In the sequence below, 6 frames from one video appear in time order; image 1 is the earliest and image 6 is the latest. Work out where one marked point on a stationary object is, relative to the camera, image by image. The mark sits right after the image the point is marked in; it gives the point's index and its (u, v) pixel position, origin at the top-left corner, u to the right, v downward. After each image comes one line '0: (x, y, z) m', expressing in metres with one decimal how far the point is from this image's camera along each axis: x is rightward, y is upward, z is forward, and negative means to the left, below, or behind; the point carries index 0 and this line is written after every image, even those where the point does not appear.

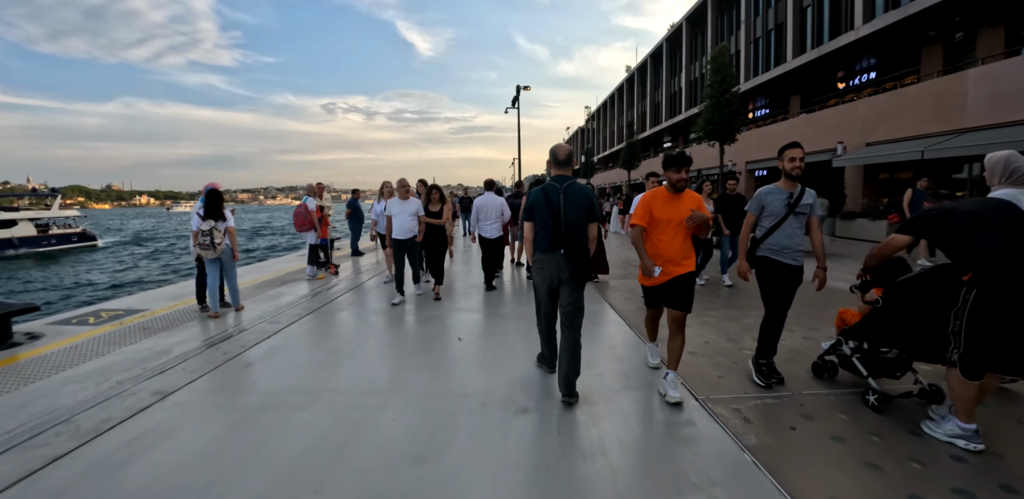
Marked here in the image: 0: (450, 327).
0: (-0.7, -0.9, +4.7) m
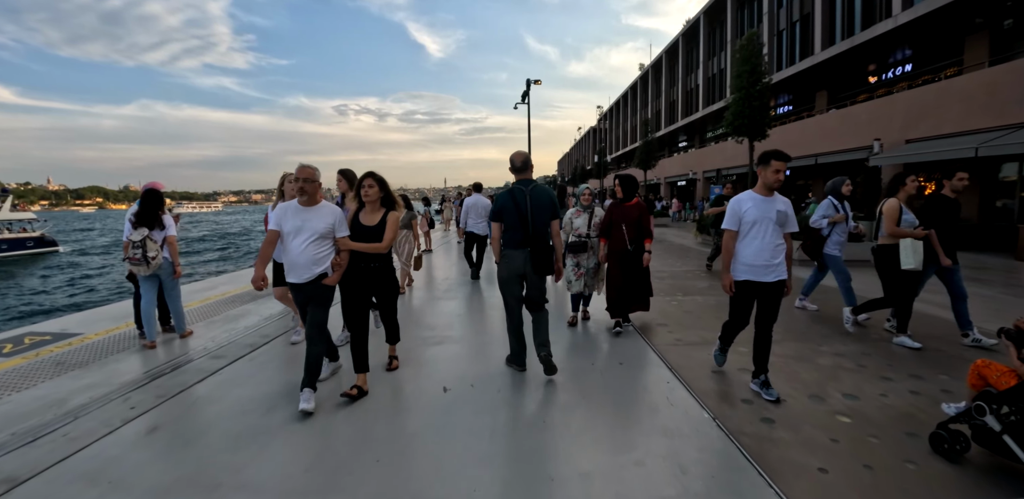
0: (-0.7, -1.1, +3.6) m
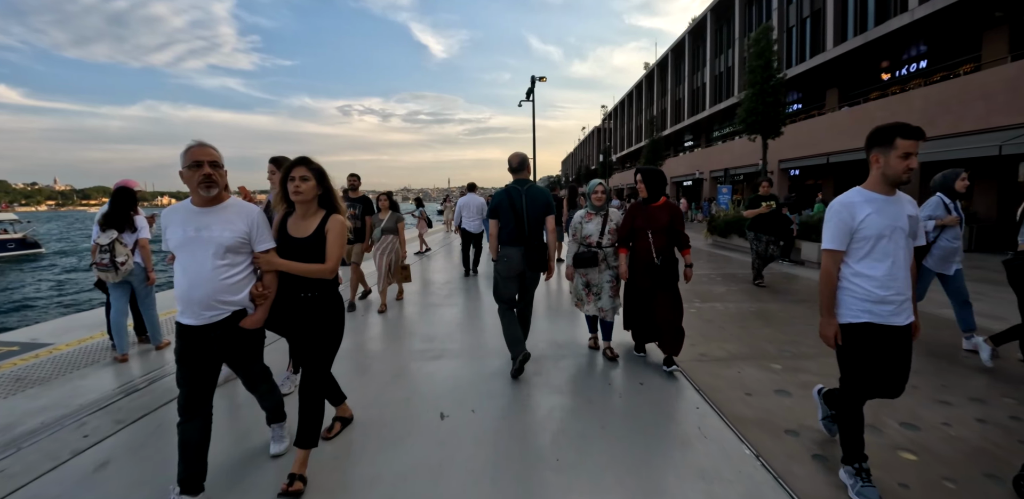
0: (-0.6, -1.1, +3.2) m
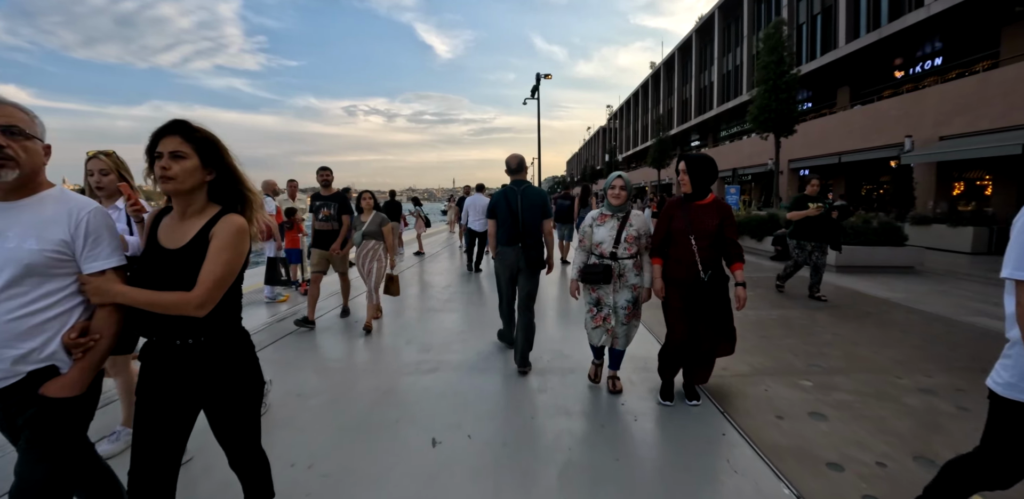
0: (-0.6, -1.2, +2.9) m
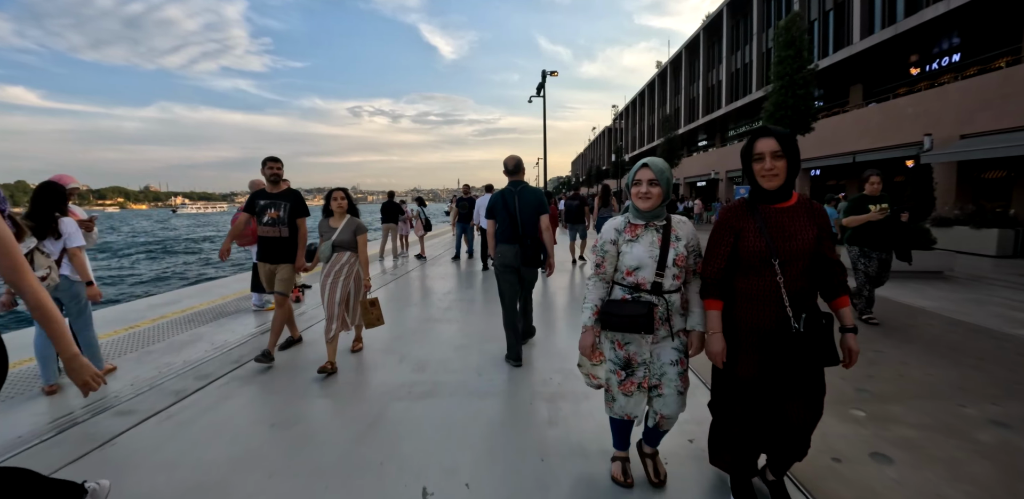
0: (-0.6, -1.2, +2.5) m
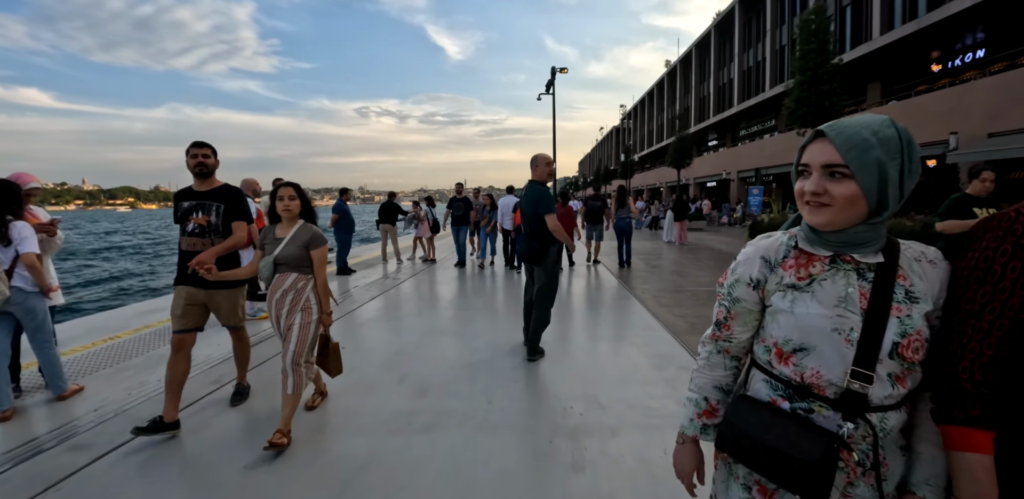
0: (-0.5, -1.3, +2.0) m
